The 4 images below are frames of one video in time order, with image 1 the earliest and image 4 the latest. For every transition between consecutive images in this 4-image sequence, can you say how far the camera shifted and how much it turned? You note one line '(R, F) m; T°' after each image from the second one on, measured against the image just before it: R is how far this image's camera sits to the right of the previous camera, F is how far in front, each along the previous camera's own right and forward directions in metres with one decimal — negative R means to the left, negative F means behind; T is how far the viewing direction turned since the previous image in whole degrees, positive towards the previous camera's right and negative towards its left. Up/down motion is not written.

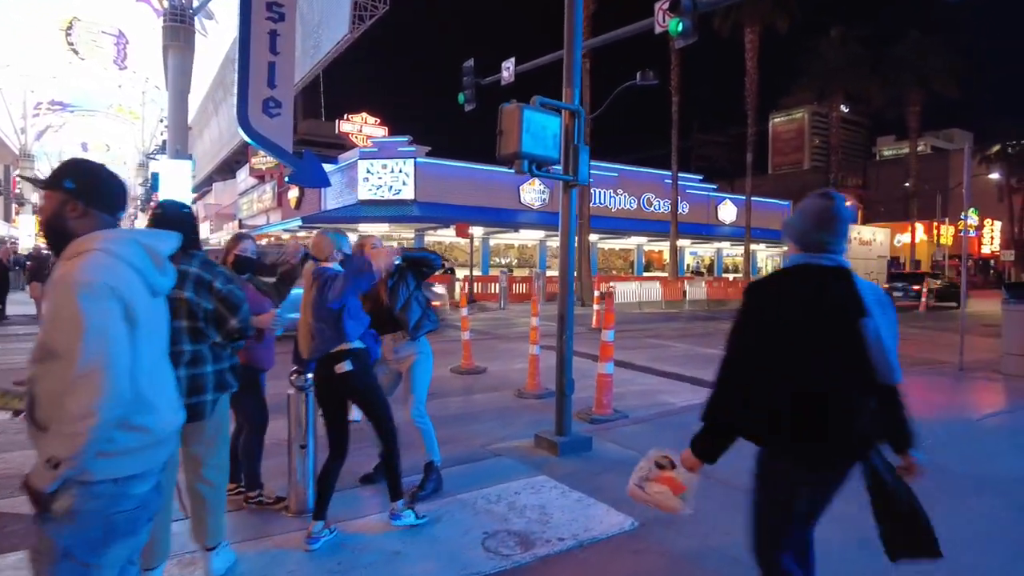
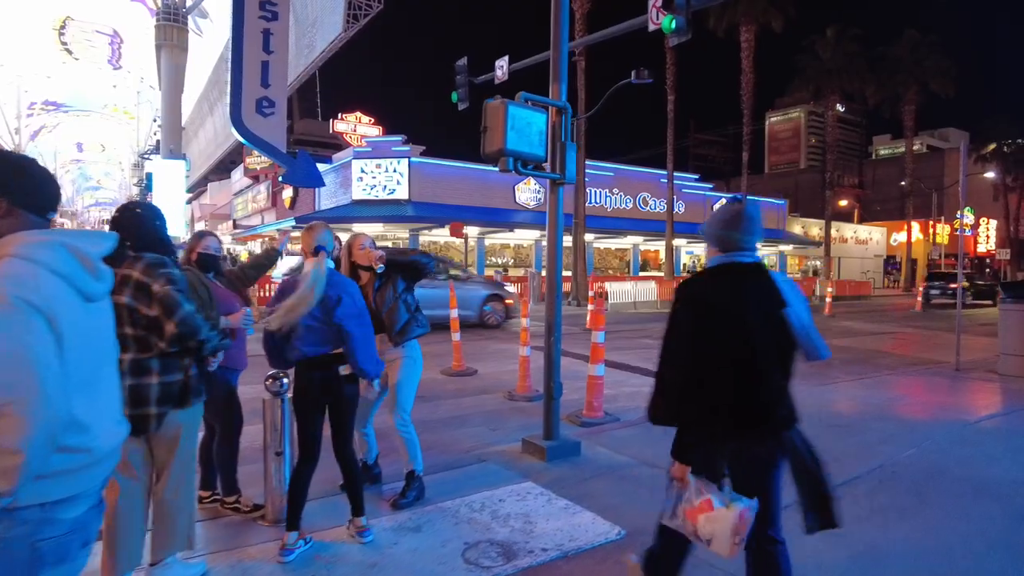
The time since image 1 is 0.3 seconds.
(+0.1, +0.1) m; 0°
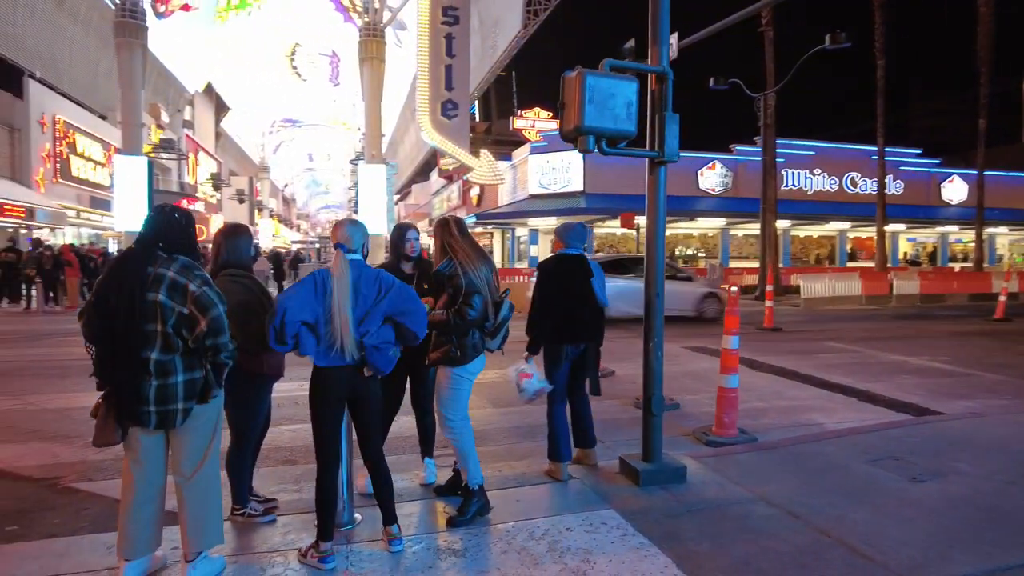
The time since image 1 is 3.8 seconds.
(+0.7, +0.7) m; -17°
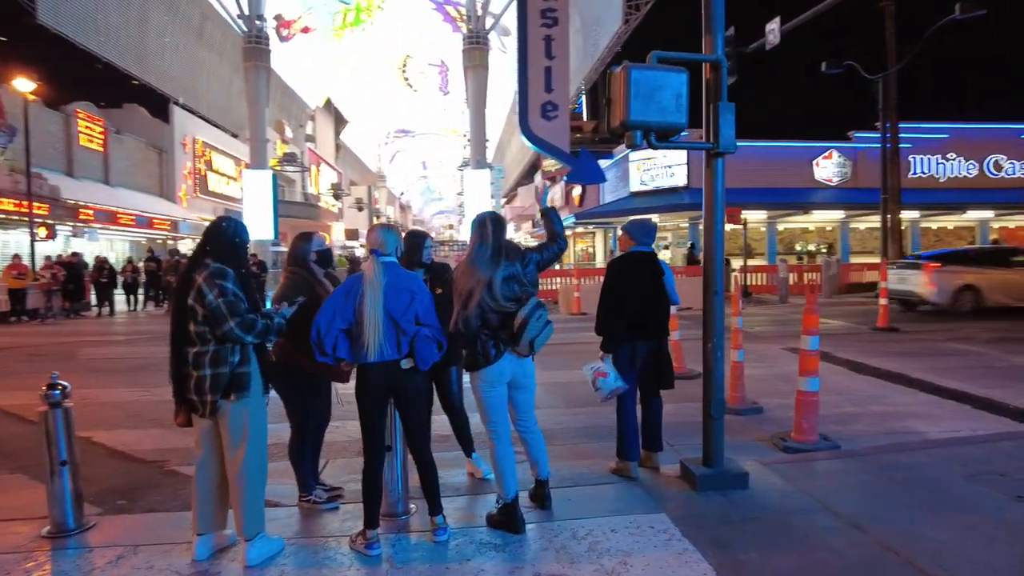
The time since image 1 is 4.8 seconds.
(+0.4, 0.0) m; -10°
